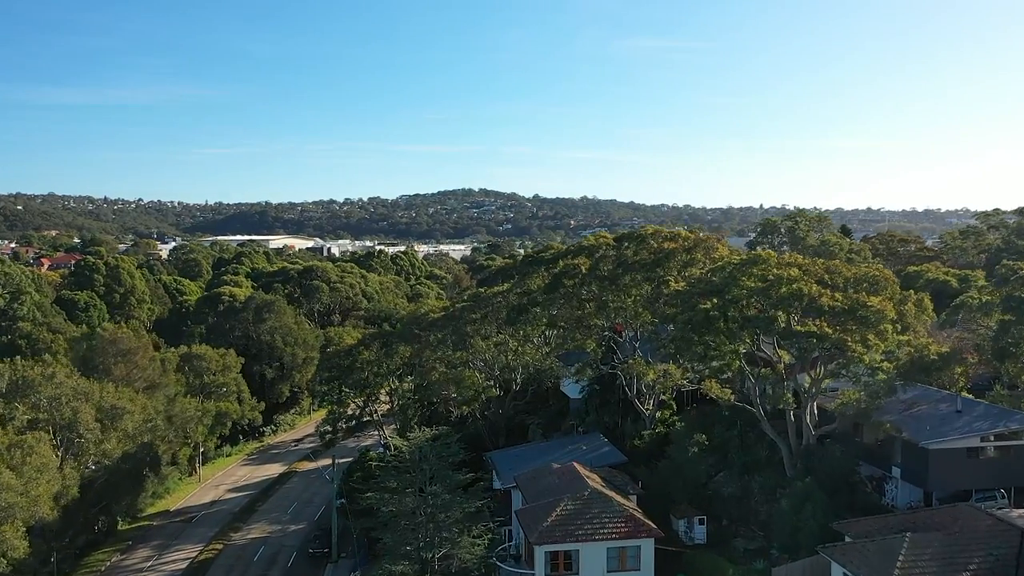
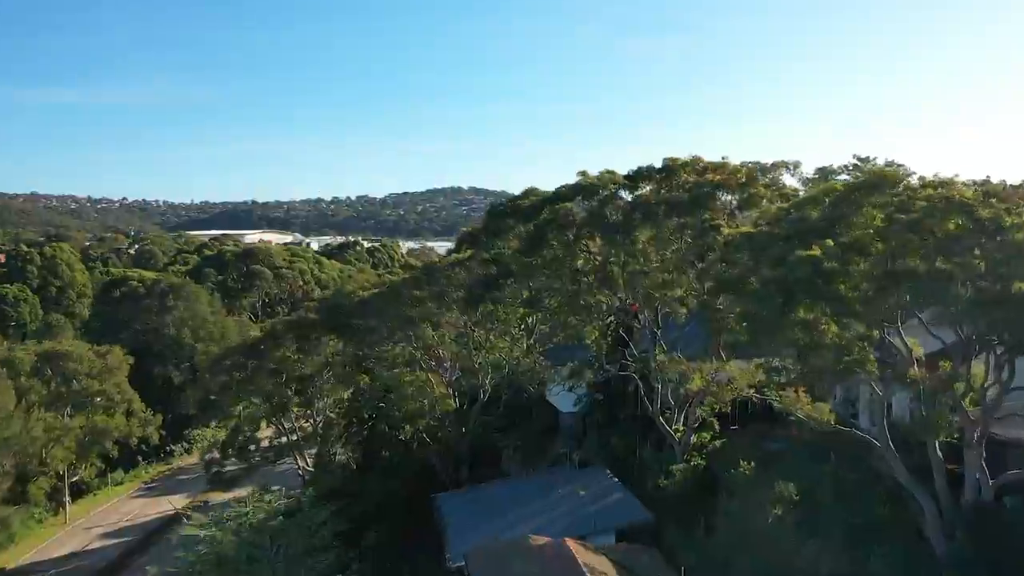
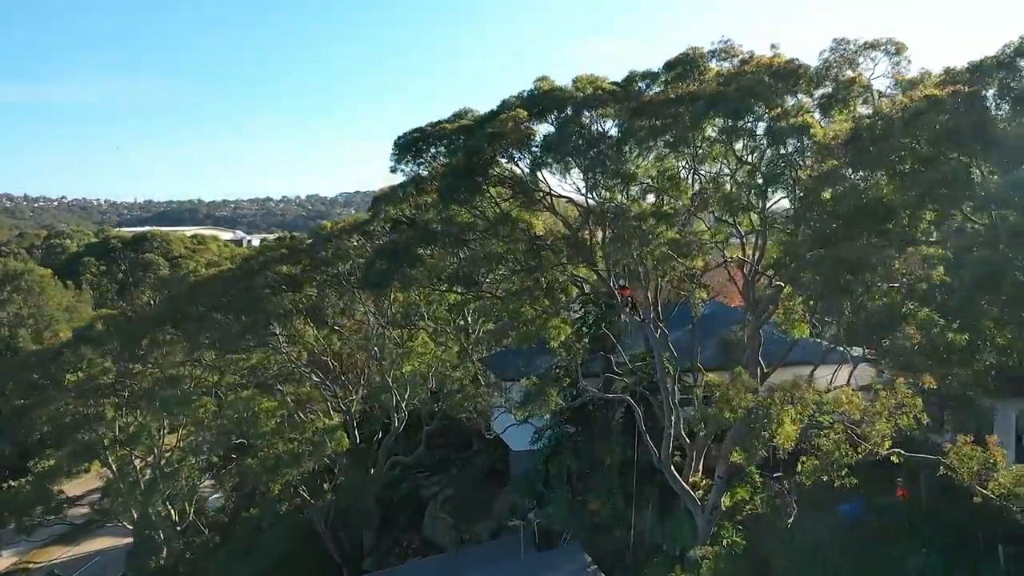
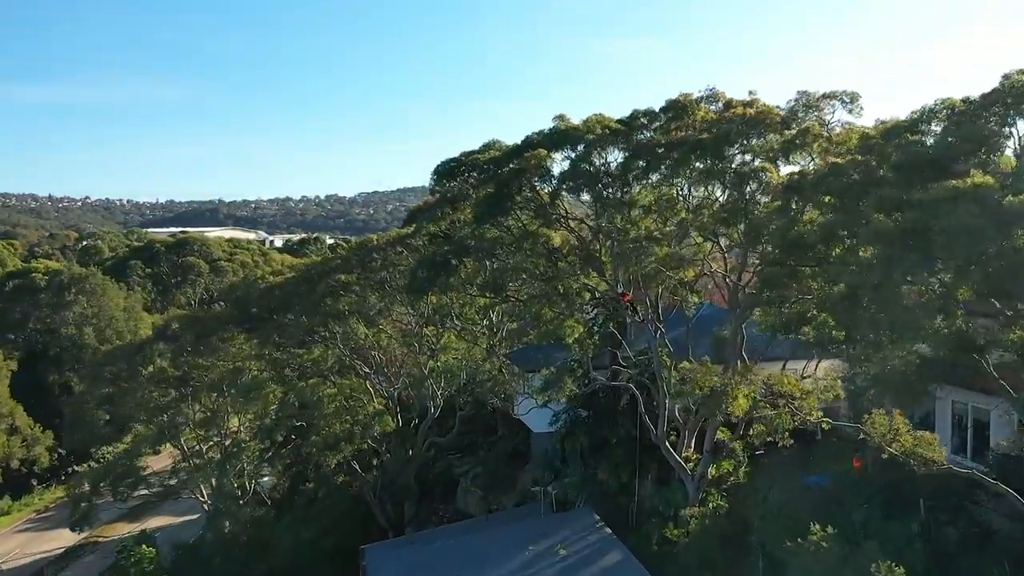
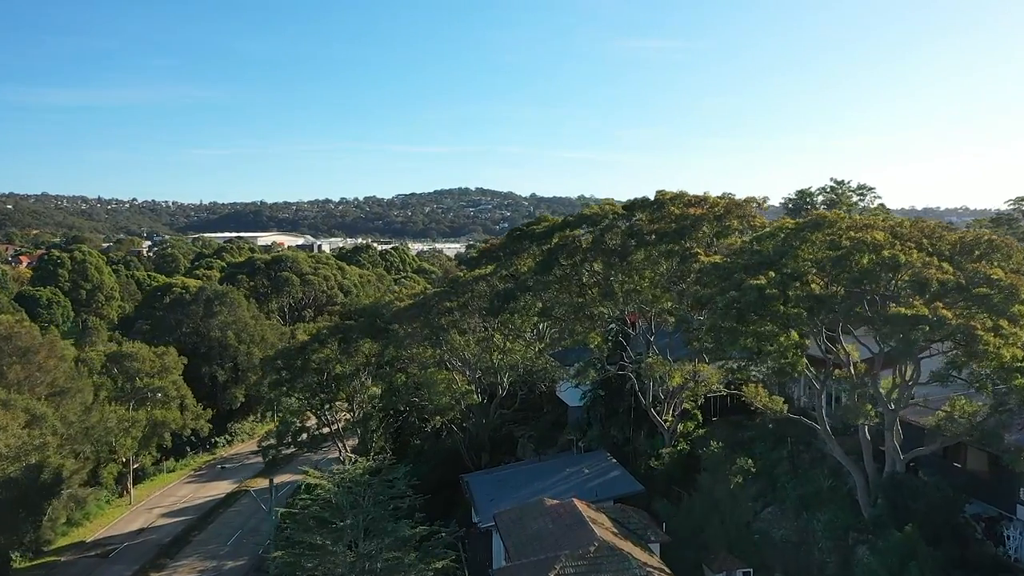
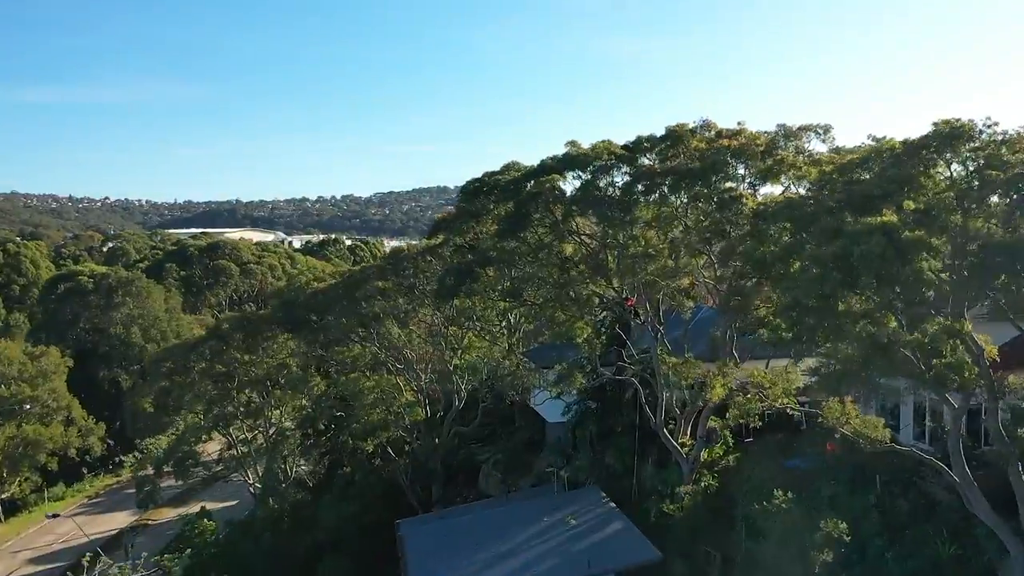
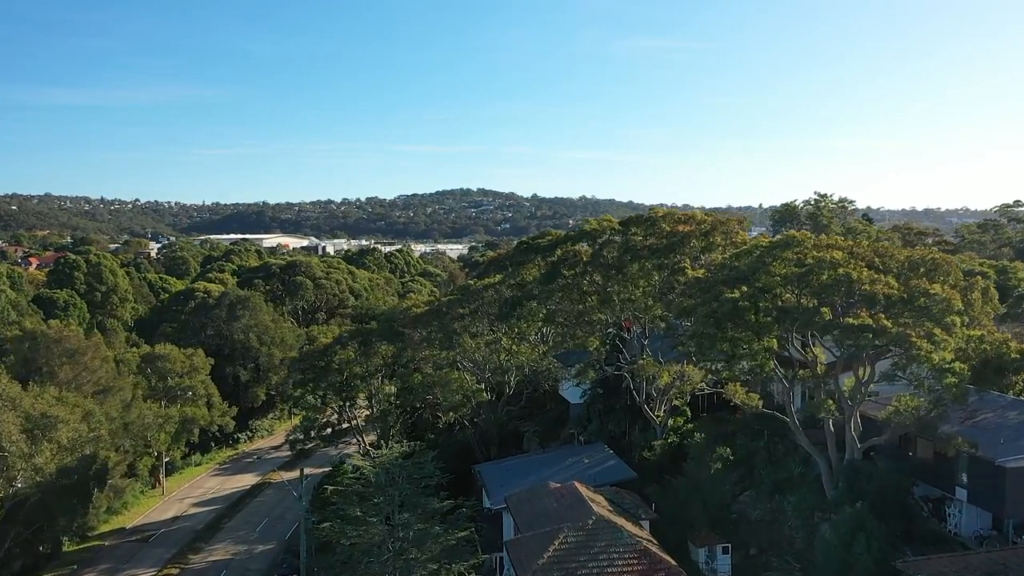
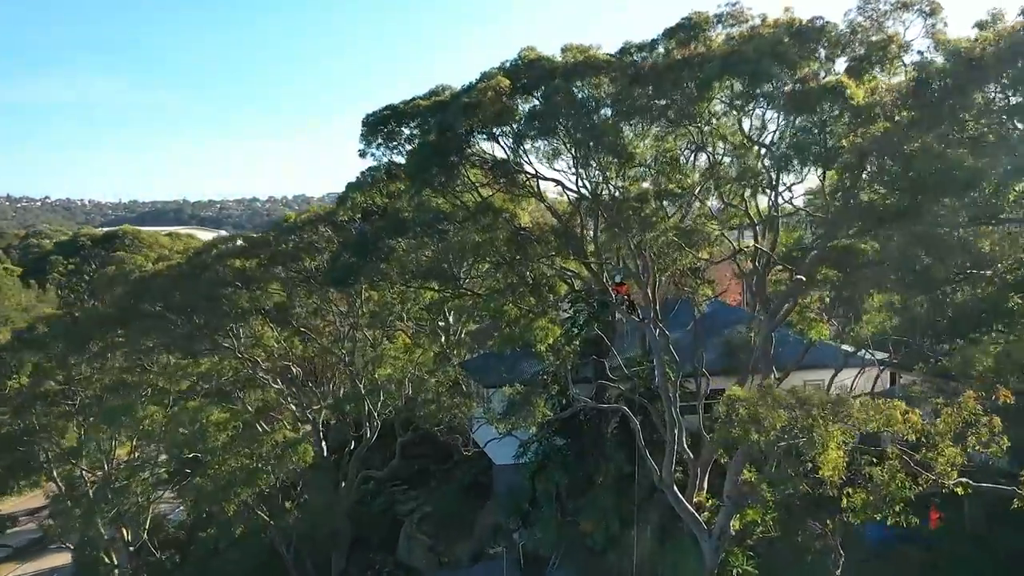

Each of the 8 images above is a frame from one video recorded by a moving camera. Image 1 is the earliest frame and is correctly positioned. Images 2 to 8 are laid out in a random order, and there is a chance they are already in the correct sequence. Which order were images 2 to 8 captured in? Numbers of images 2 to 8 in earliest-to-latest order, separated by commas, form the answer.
7, 5, 2, 6, 4, 3, 8
